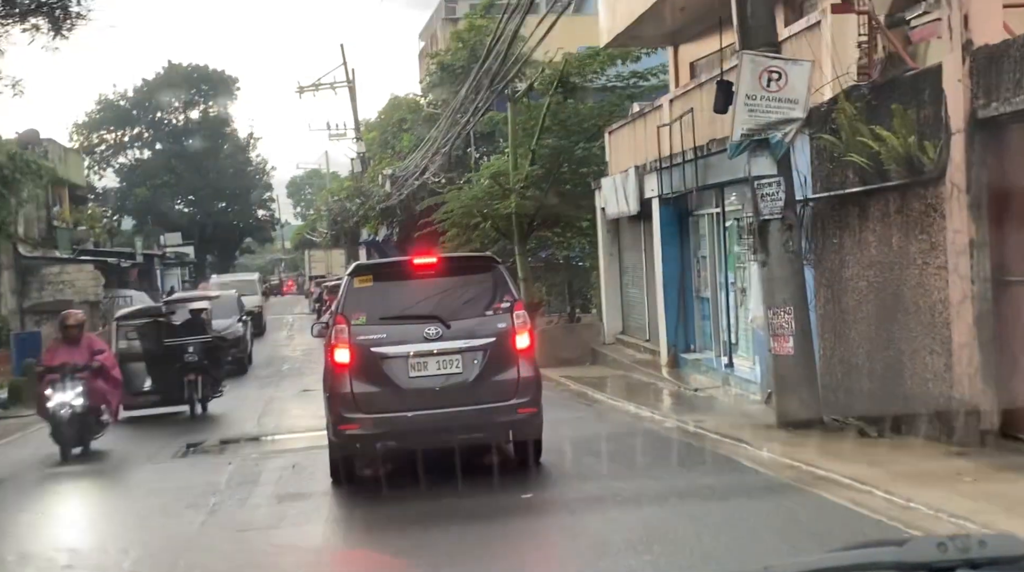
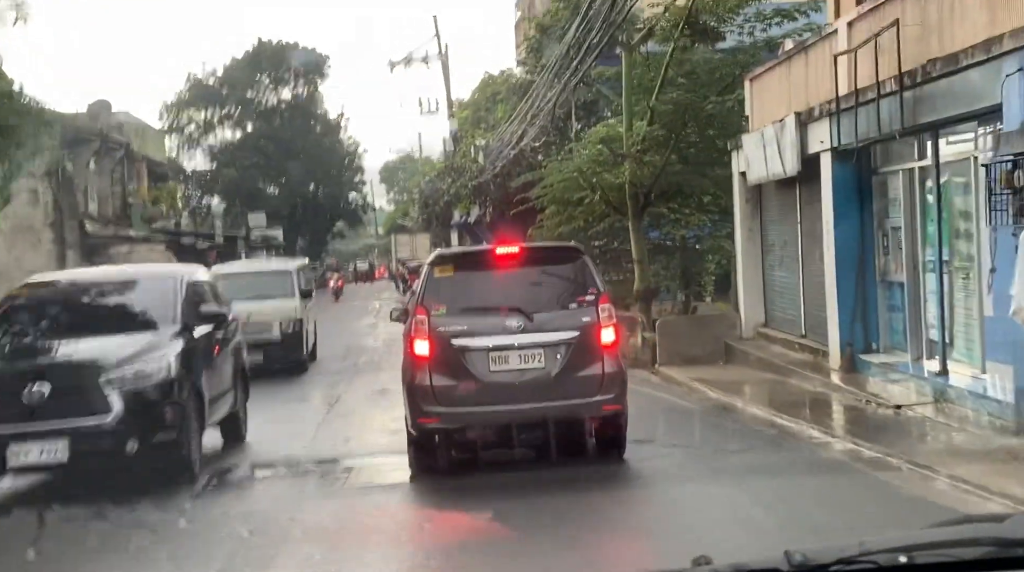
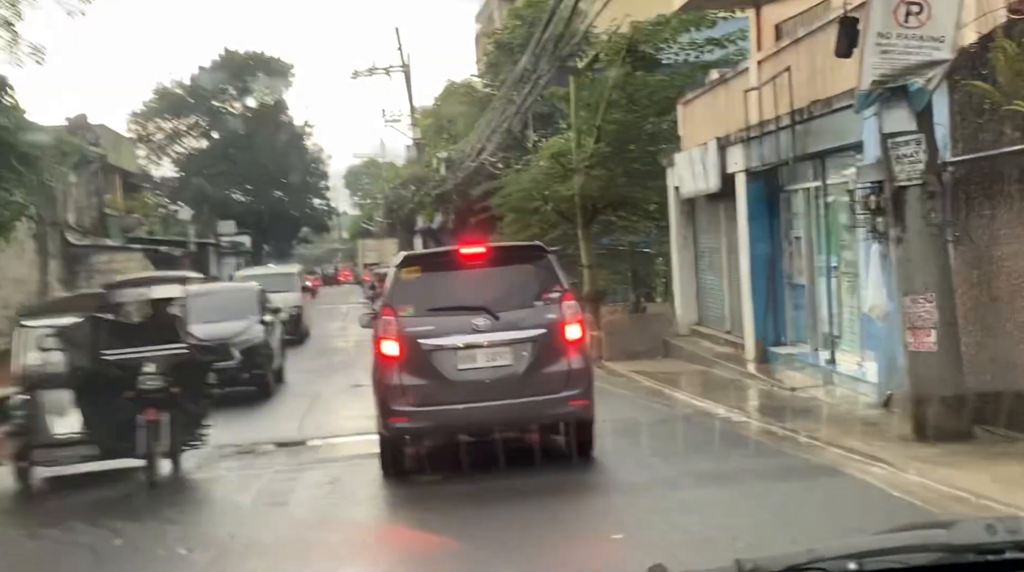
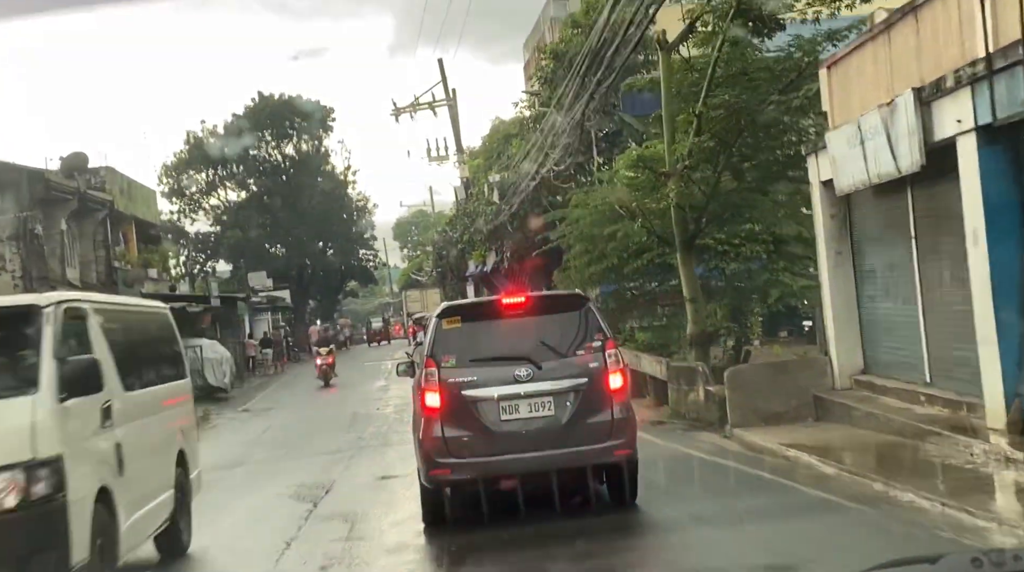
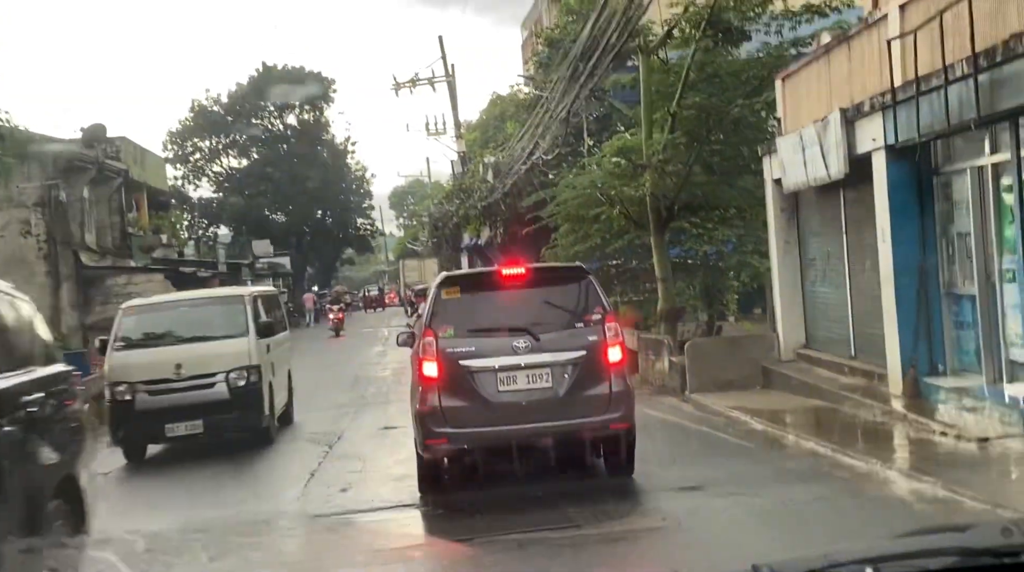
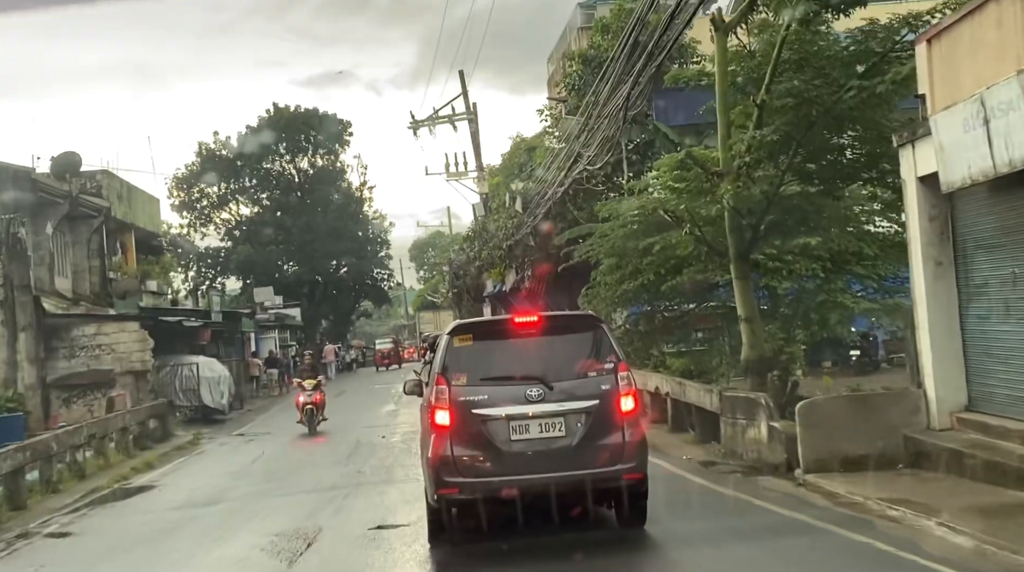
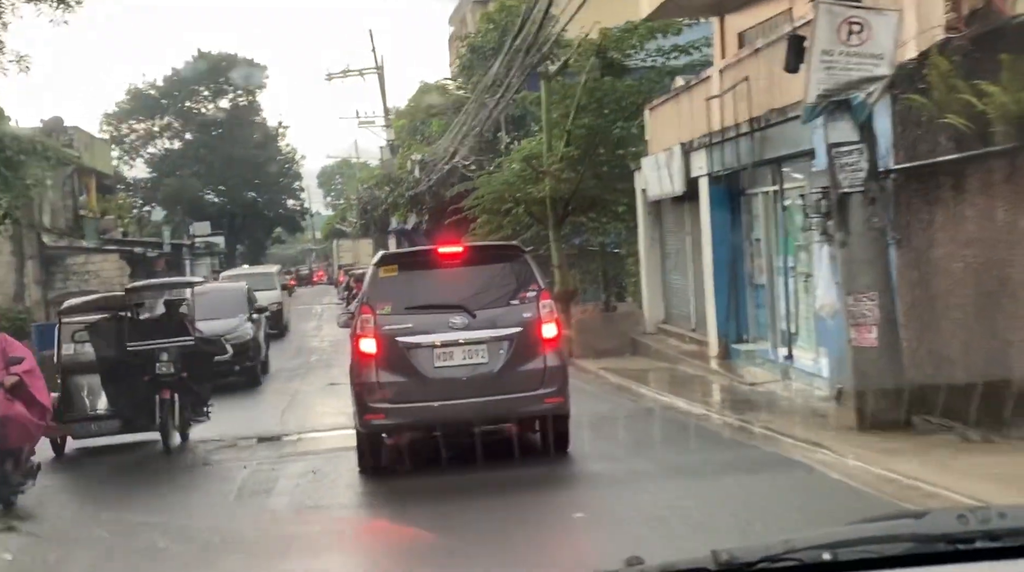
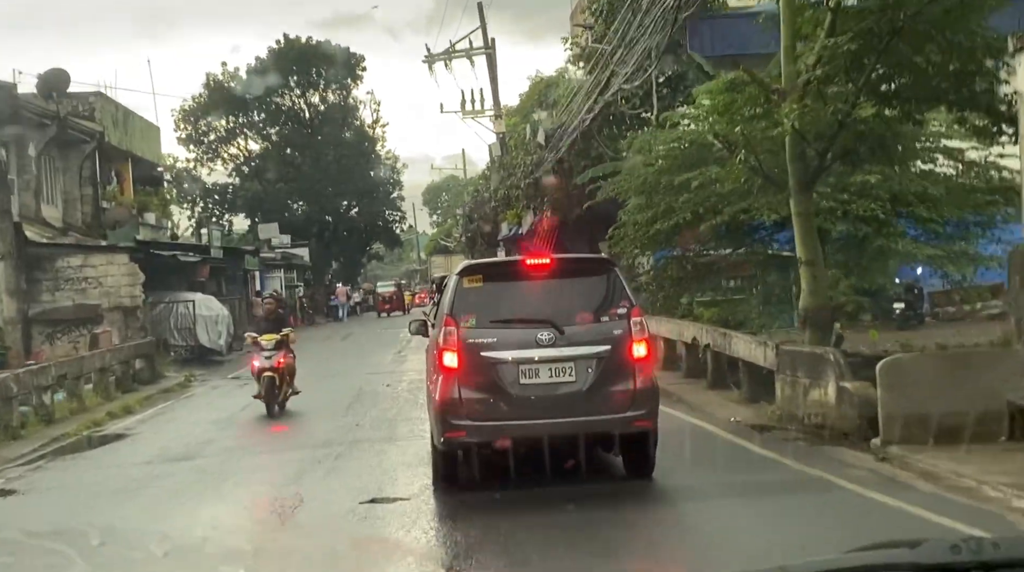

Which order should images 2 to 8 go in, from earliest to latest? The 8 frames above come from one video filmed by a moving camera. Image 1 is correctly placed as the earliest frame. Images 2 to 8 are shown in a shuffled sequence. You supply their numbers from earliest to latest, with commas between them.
7, 3, 2, 5, 4, 6, 8
